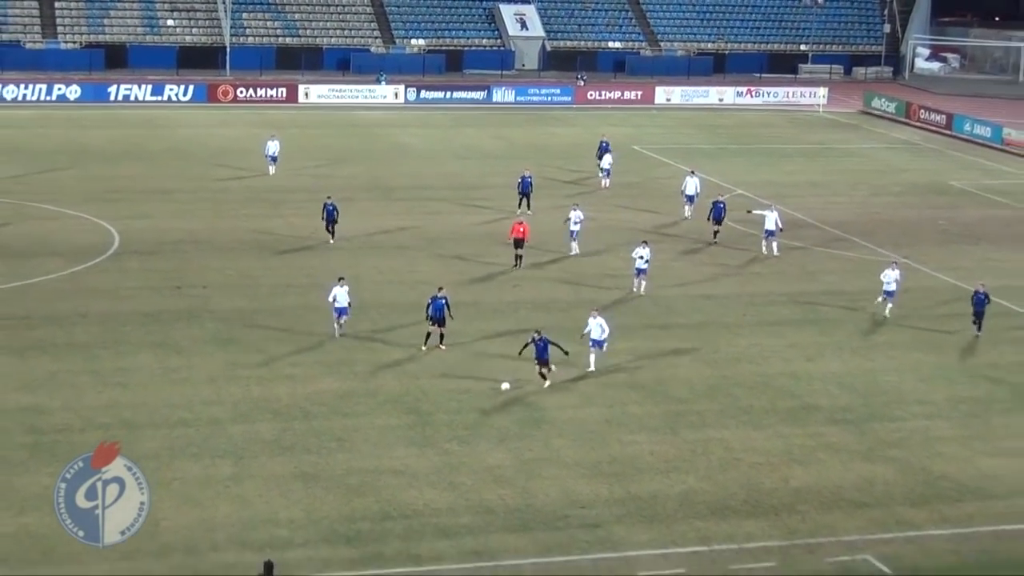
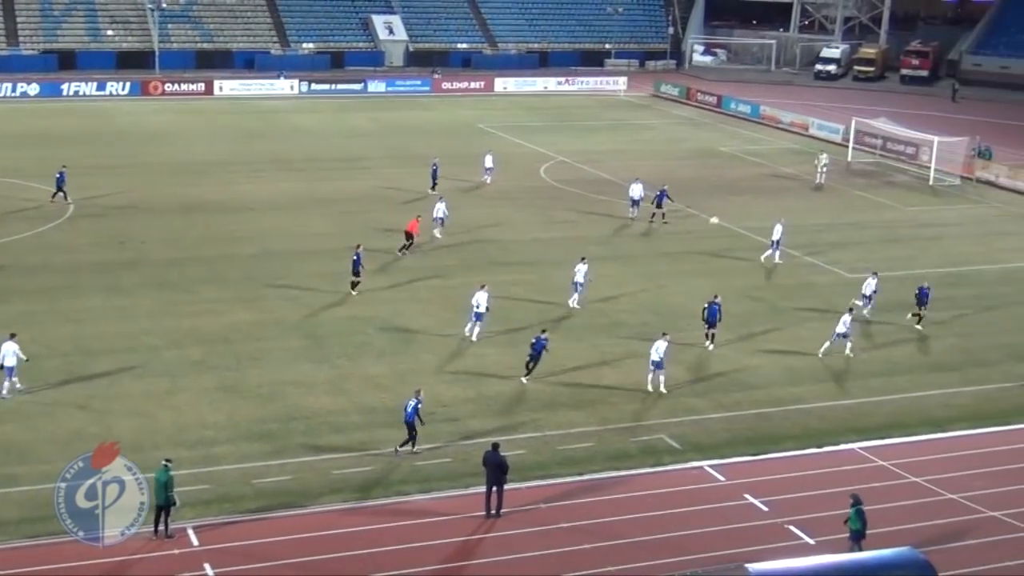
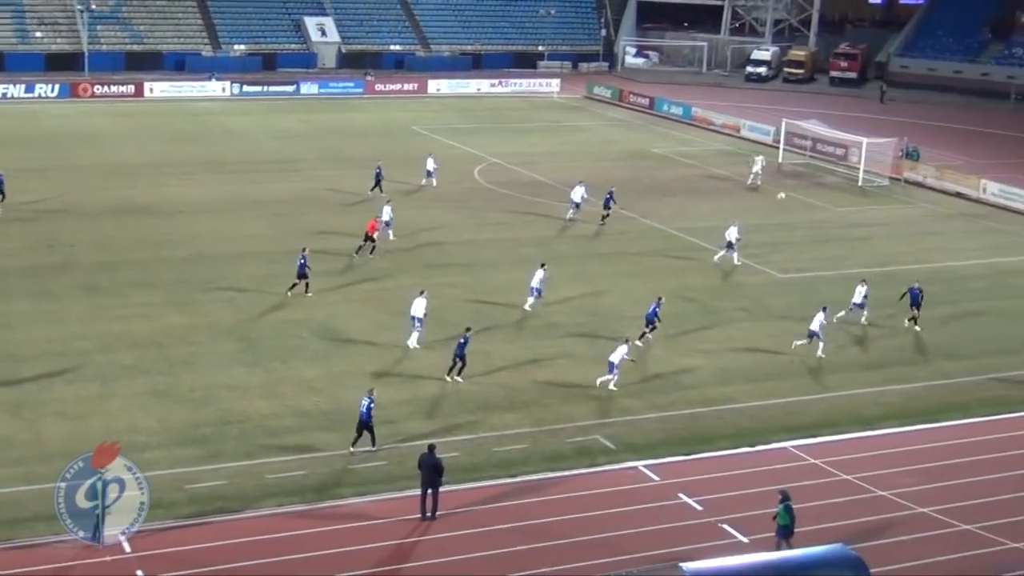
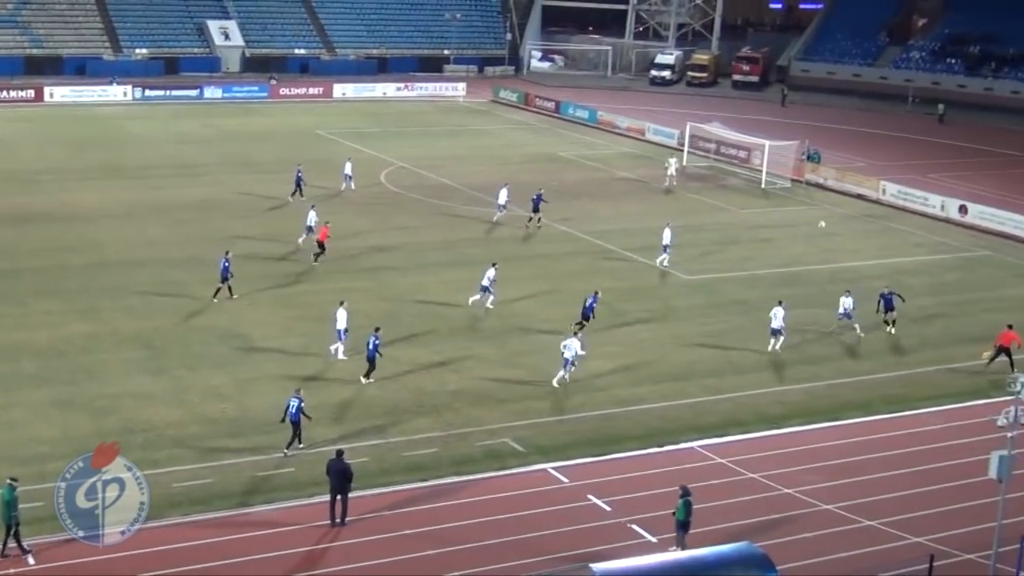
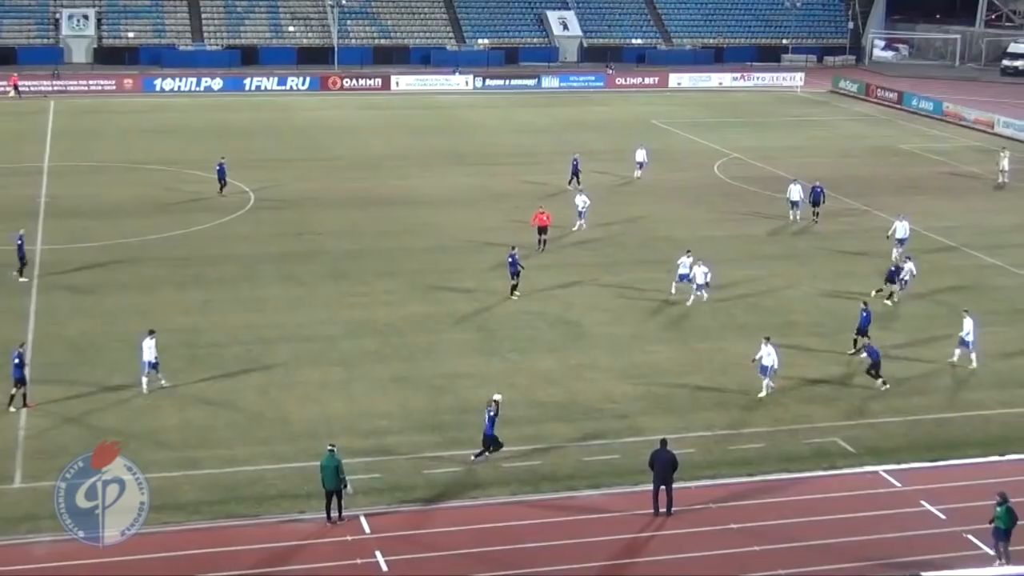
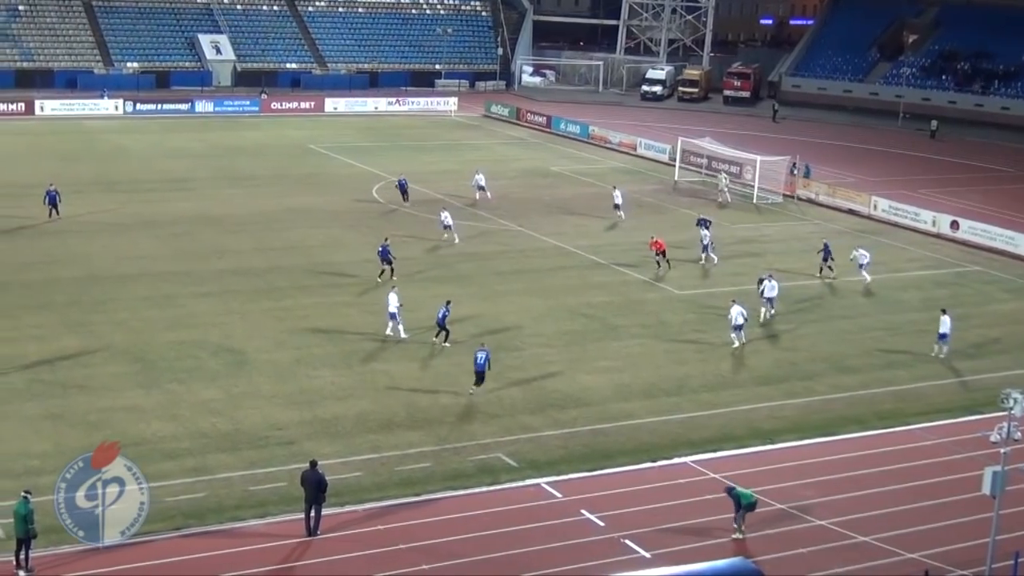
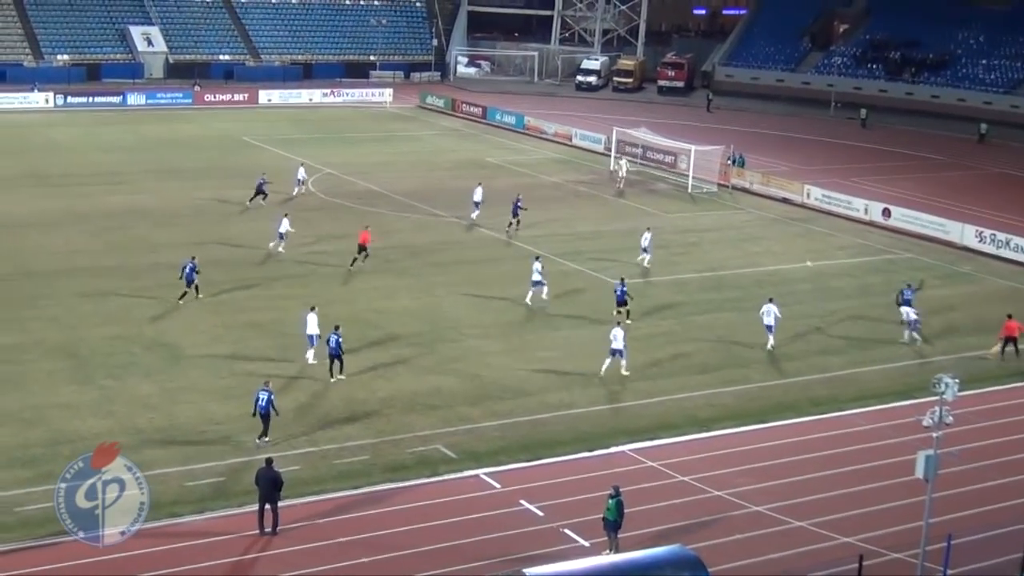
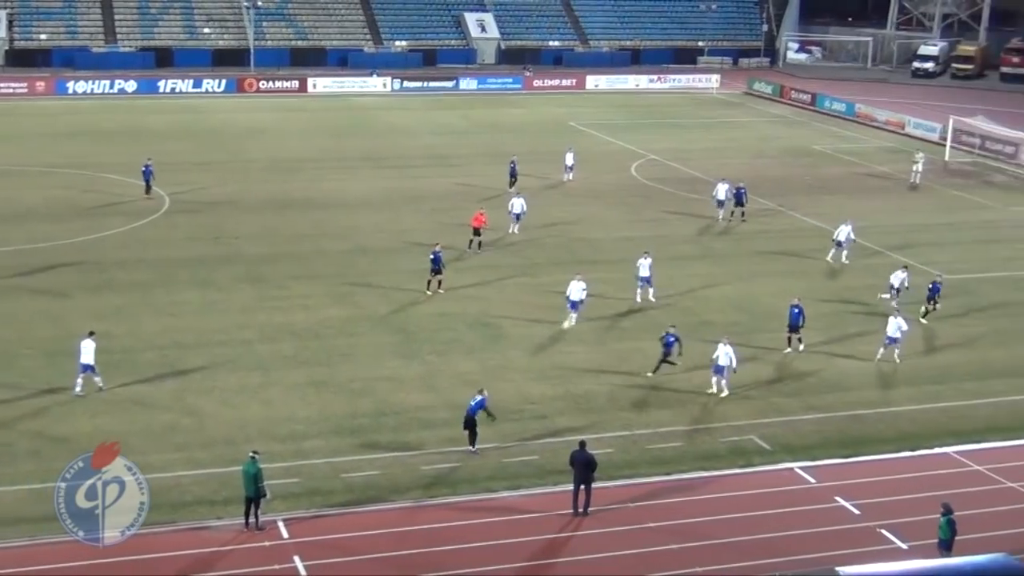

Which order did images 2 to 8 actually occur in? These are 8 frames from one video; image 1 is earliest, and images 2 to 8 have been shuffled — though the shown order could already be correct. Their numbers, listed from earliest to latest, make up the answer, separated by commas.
5, 8, 2, 3, 4, 7, 6
